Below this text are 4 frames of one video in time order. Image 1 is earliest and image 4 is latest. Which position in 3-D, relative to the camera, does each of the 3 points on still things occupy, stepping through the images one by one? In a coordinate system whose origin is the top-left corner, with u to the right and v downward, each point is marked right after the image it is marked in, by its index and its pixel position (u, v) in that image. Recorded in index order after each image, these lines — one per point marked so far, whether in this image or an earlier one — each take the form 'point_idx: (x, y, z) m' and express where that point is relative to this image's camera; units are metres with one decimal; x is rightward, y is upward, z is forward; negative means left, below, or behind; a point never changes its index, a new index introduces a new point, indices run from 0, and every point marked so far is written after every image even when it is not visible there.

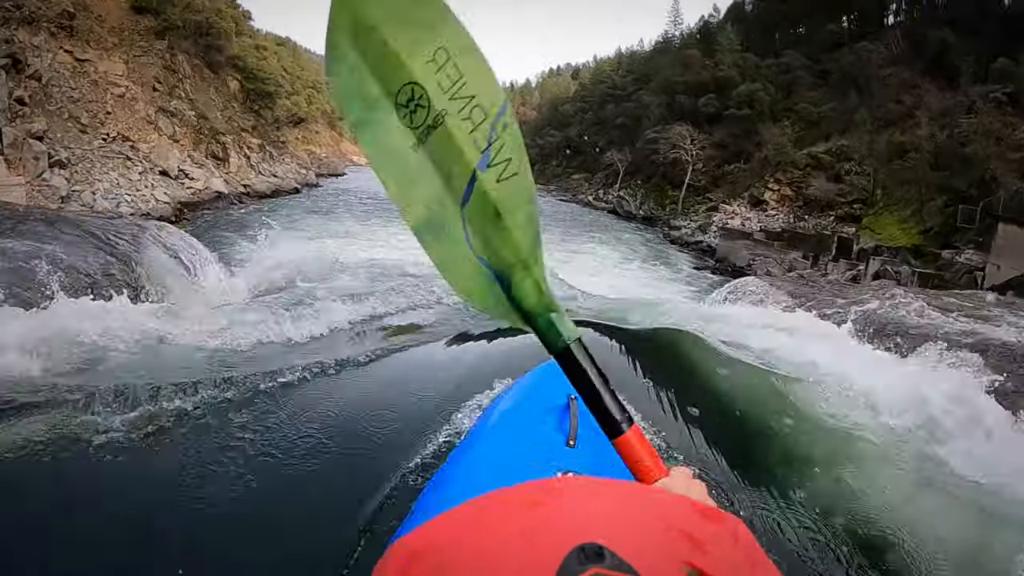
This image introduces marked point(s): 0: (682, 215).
0: (+3.9, +1.7, +18.0) m
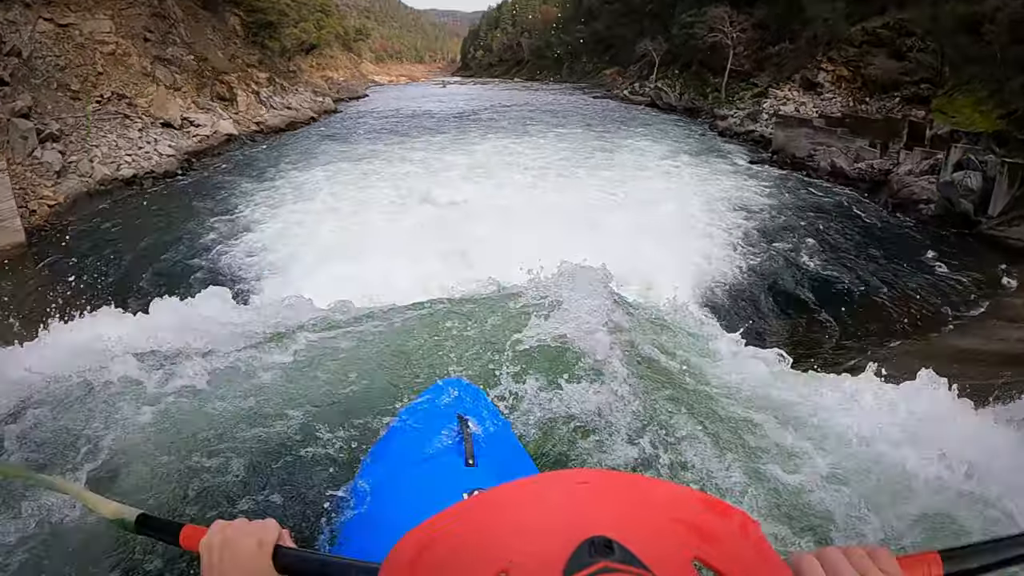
0: (+4.6, +3.9, +16.8) m
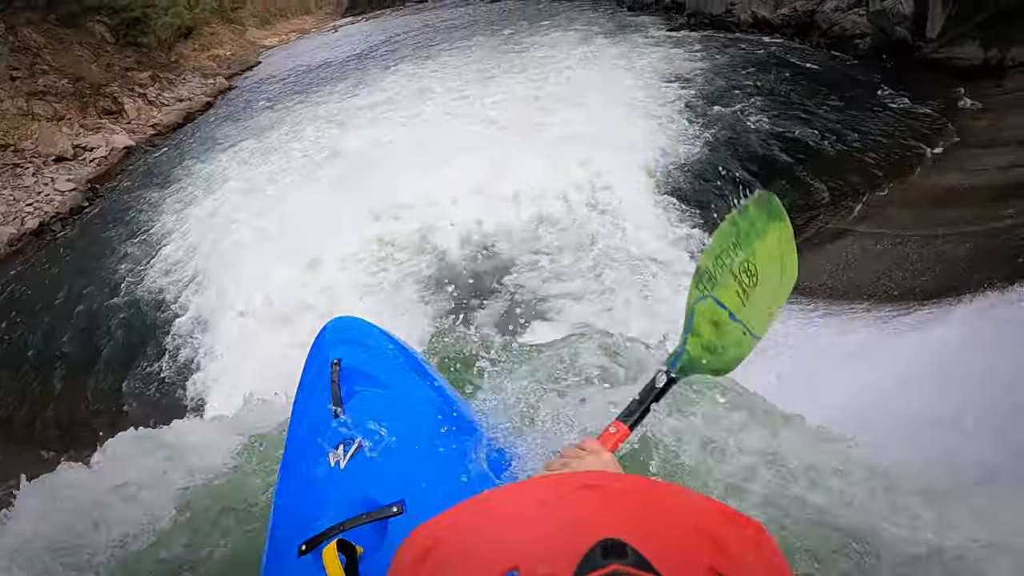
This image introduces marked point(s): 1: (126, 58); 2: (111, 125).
0: (+2.4, +6.3, +16.1) m
1: (-7.5, +4.5, +15.5) m
2: (-6.2, +2.4, +12.5) m
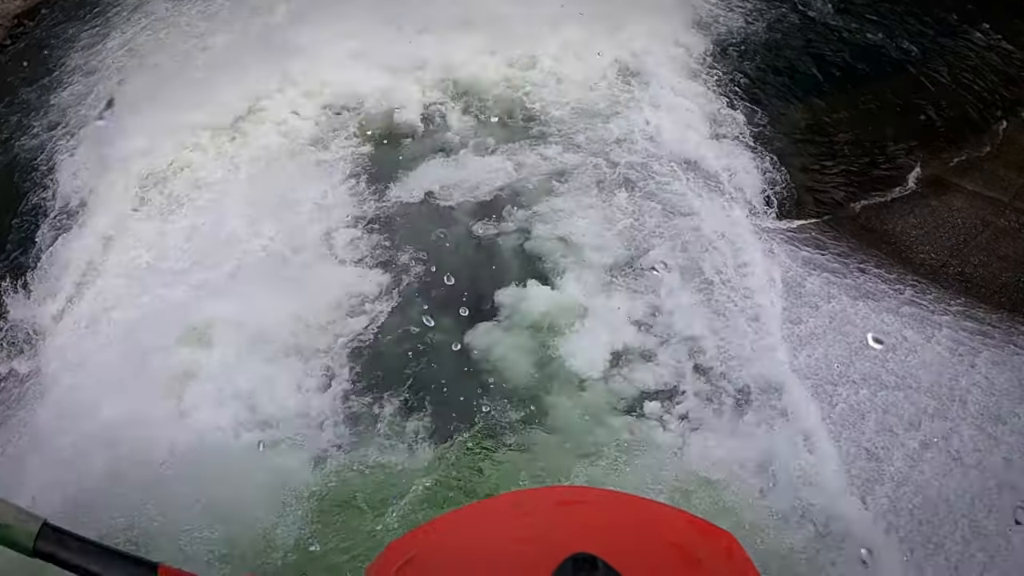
0: (+2.6, +7.4, +14.3) m
1: (-7.5, +6.9, +13.3) m
2: (-6.3, +4.4, +10.6) m
